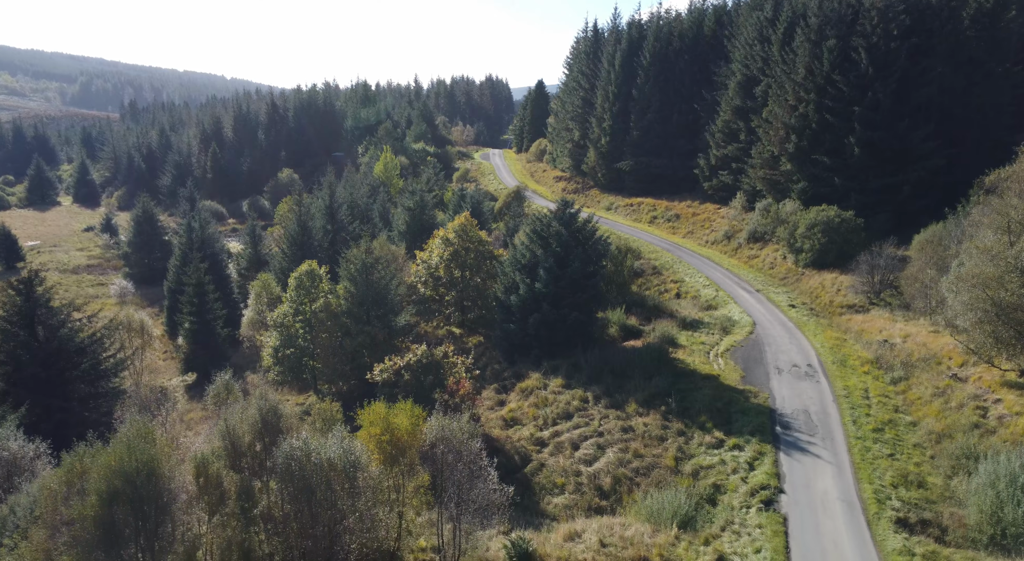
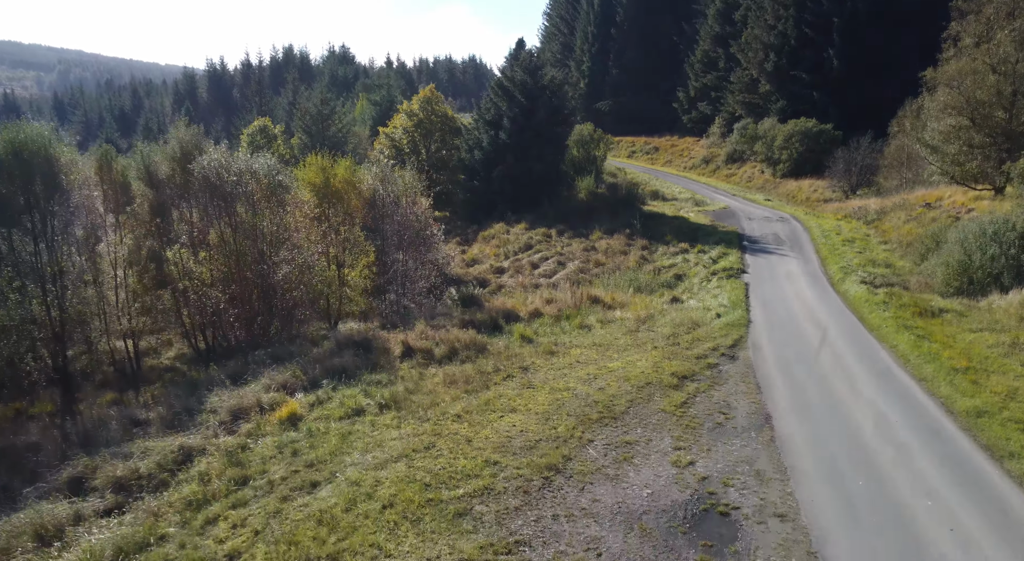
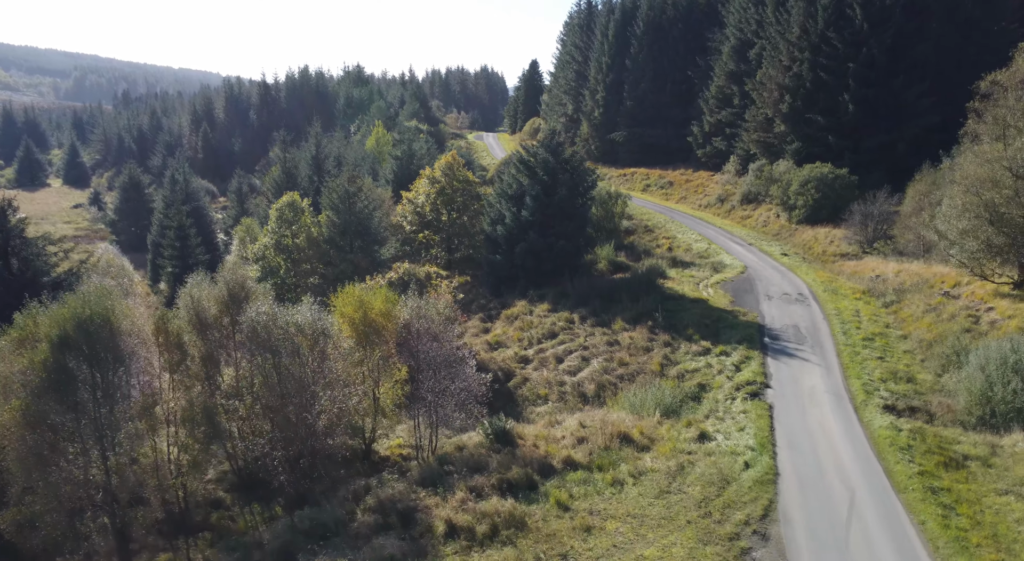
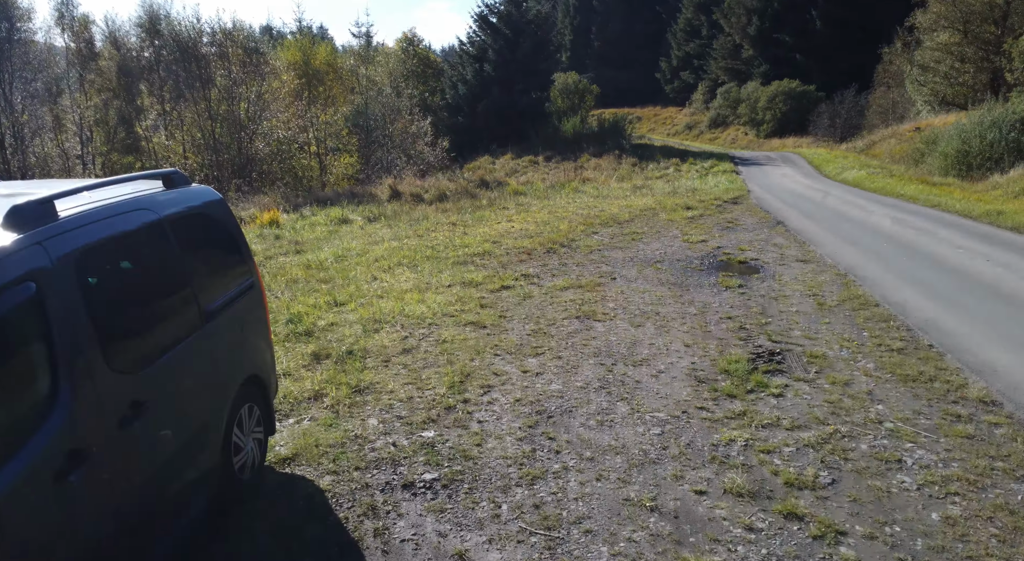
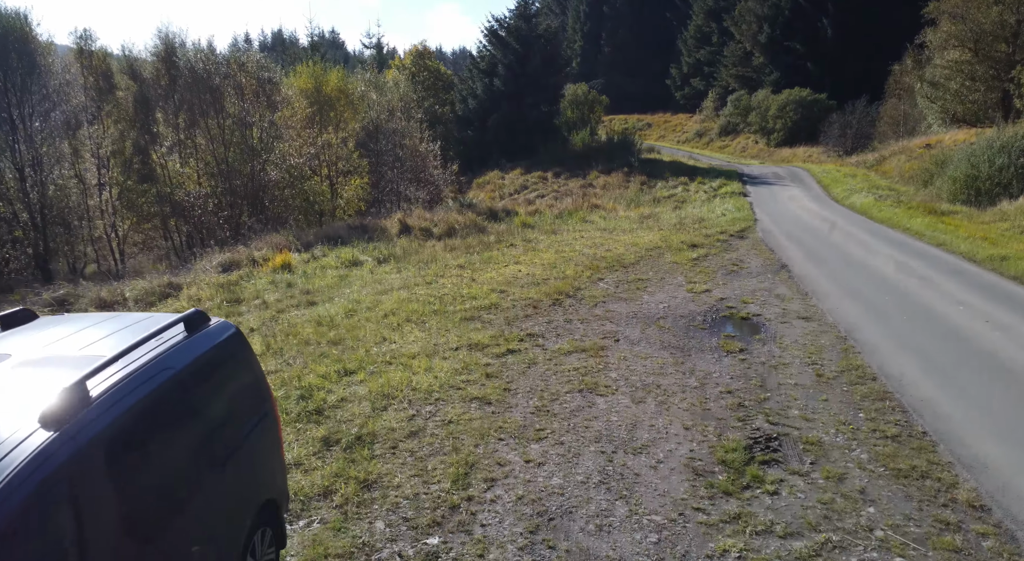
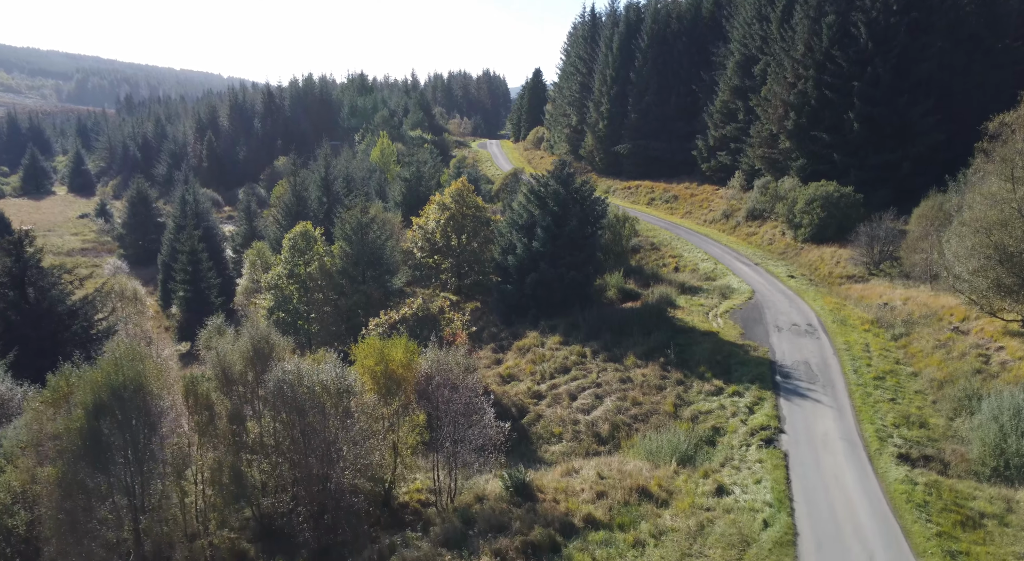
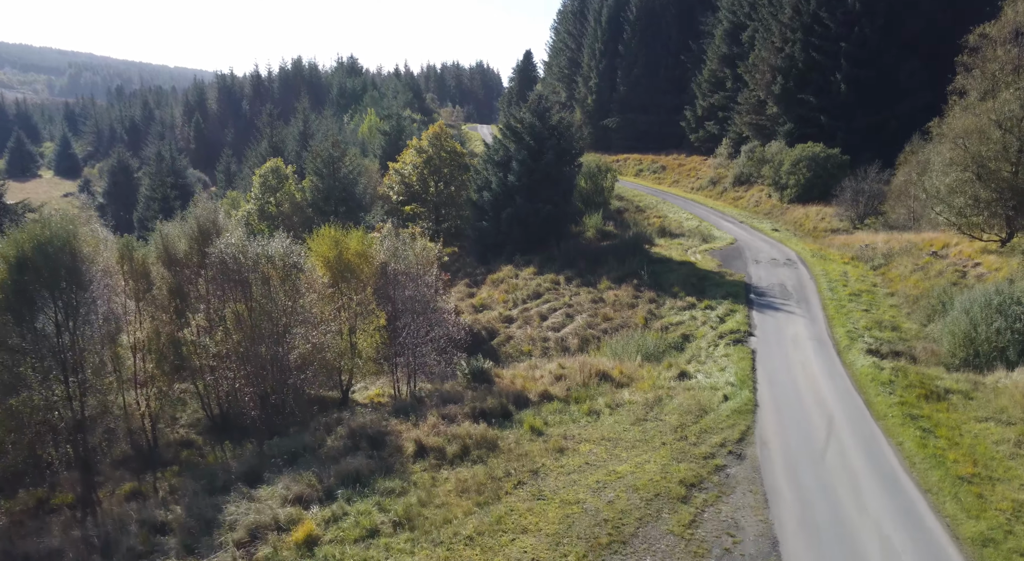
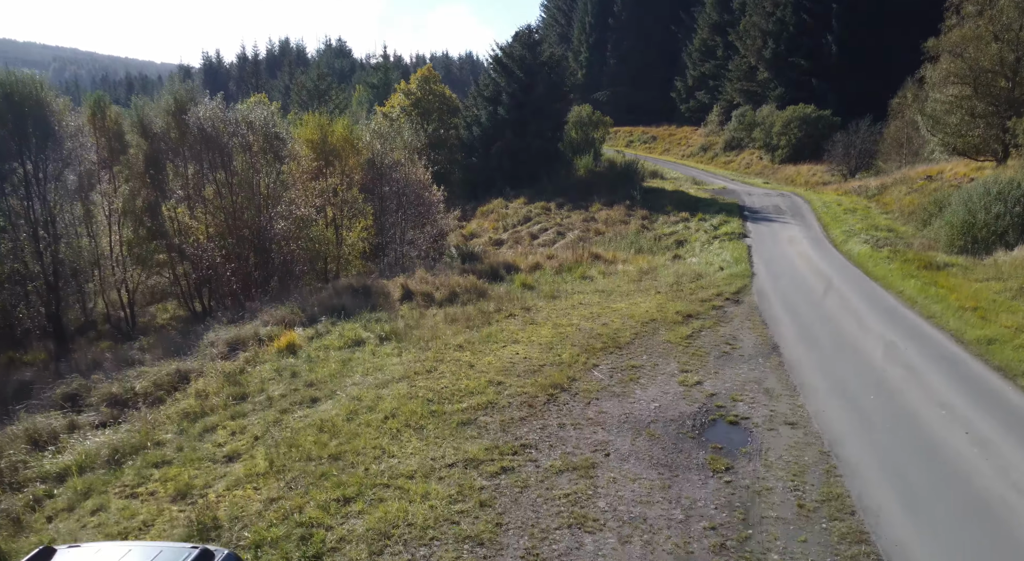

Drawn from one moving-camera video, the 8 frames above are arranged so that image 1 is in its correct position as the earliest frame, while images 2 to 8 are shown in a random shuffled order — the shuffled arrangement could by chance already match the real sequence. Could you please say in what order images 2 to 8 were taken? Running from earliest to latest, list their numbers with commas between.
6, 3, 7, 2, 8, 5, 4
